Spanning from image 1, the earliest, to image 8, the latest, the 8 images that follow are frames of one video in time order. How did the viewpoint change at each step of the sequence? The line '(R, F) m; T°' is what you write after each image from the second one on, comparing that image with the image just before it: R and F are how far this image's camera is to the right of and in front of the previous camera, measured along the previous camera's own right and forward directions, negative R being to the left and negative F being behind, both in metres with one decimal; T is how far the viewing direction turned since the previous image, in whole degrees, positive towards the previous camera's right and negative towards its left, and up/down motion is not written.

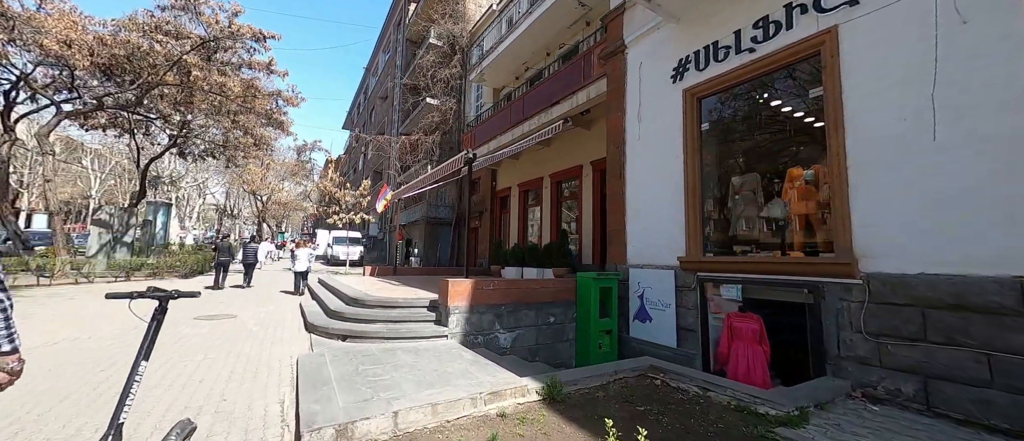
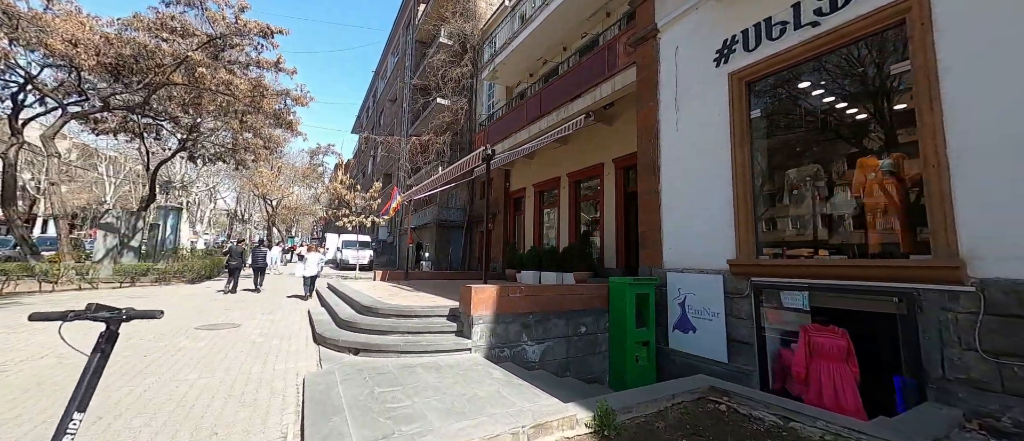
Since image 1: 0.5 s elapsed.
(-0.3, +0.6) m; -1°
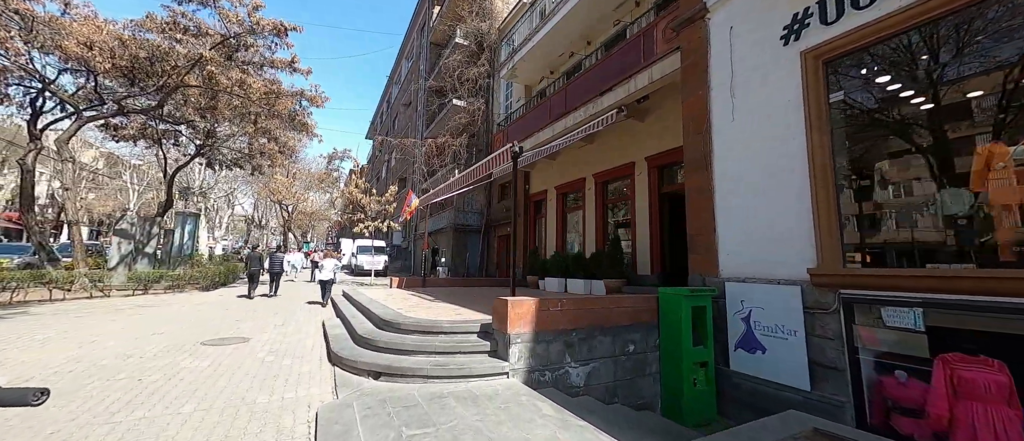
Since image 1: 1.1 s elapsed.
(-0.4, +0.7) m; -2°
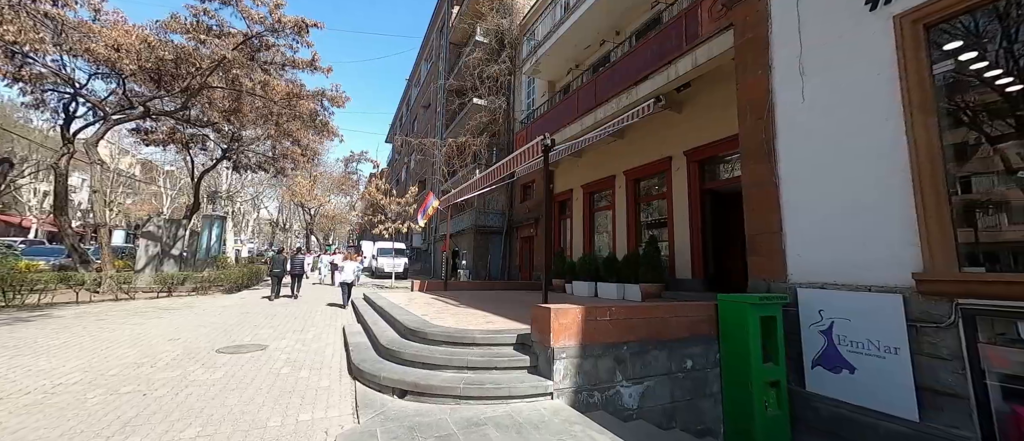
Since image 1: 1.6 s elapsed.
(-0.3, +0.6) m; -3°
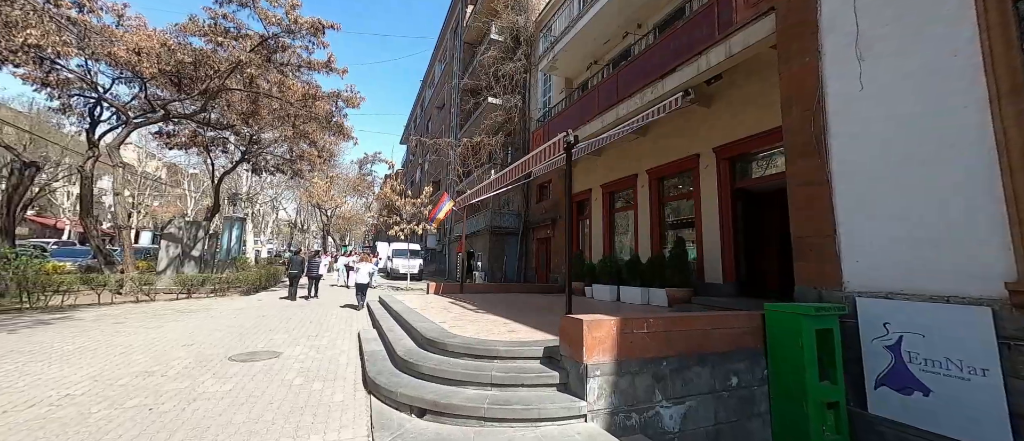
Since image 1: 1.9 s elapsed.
(-0.1, +0.3) m; -2°
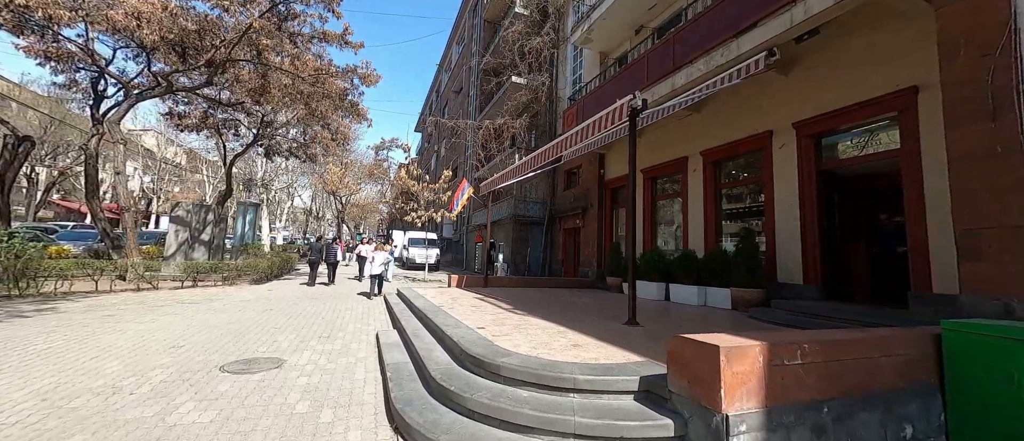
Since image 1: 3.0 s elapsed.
(-0.6, +1.2) m; -2°
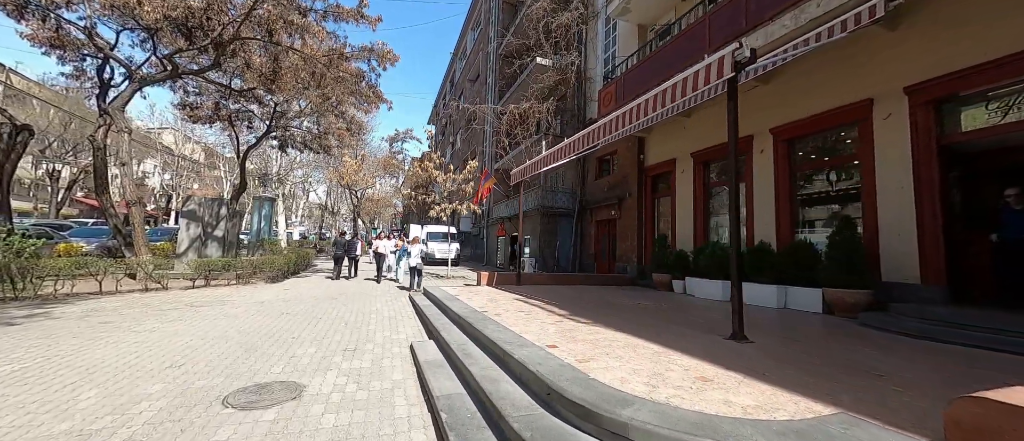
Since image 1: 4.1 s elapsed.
(-0.7, +1.1) m; -2°
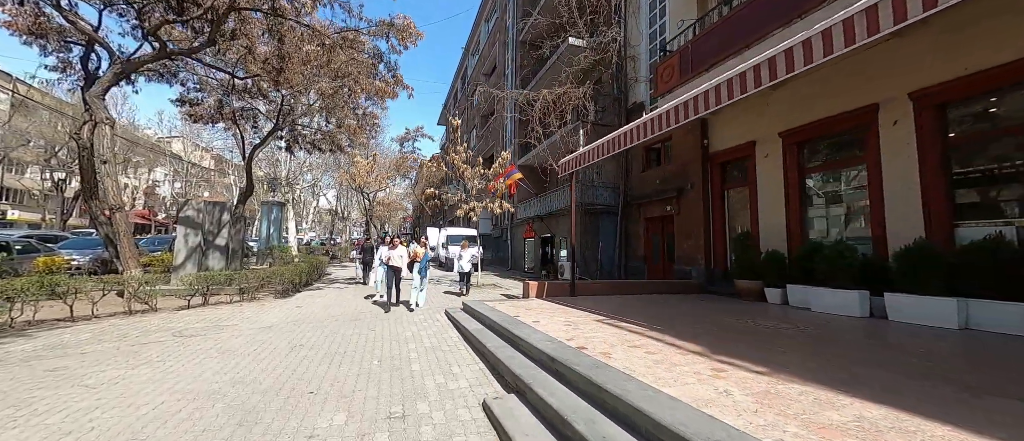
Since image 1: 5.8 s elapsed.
(-1.1, +1.7) m; -1°
